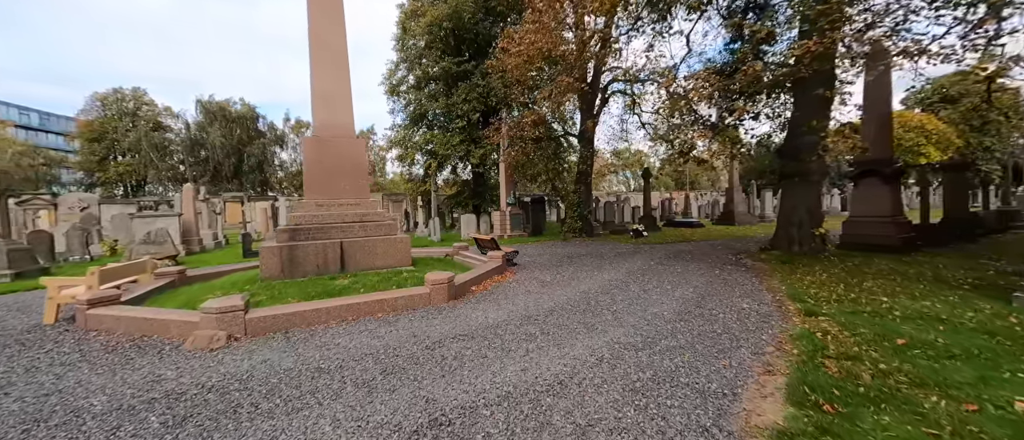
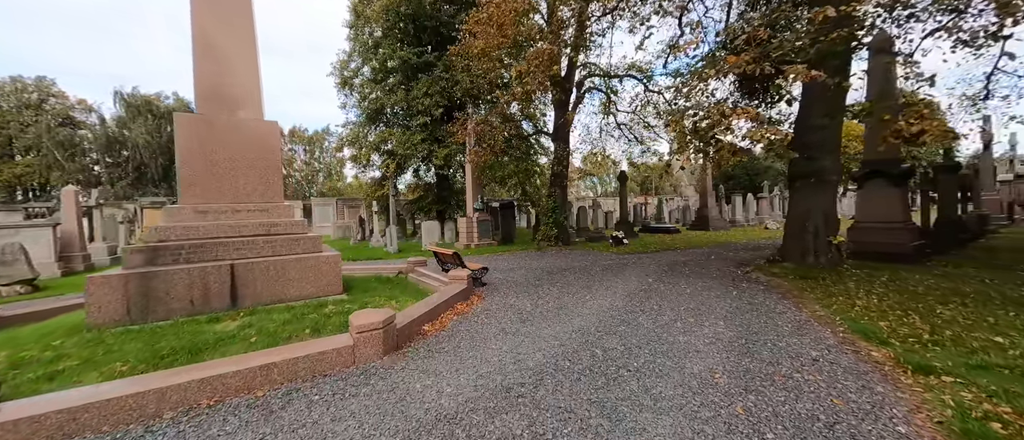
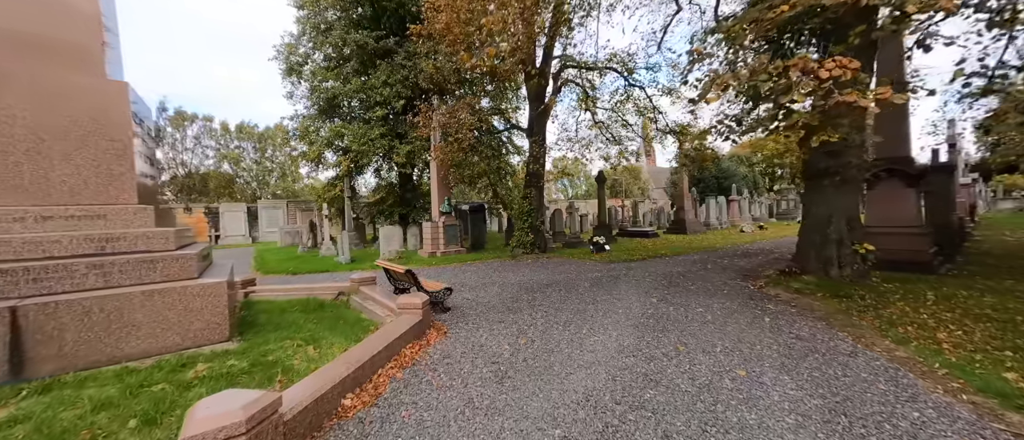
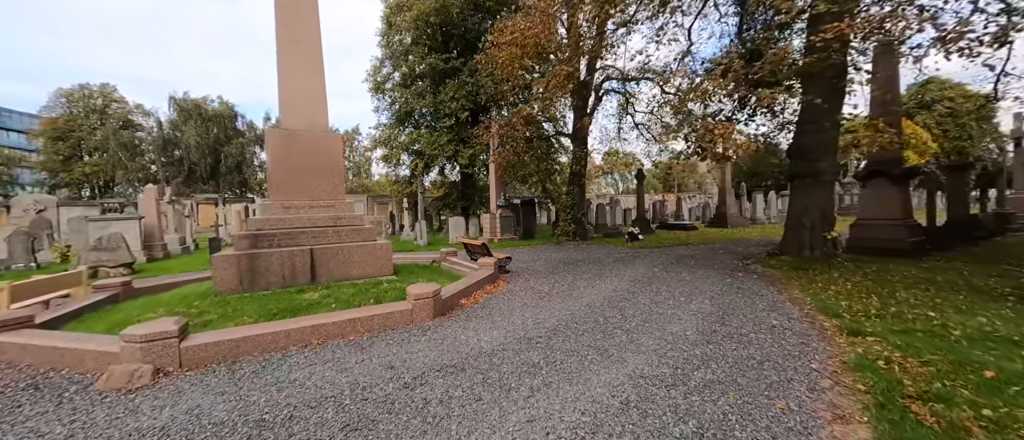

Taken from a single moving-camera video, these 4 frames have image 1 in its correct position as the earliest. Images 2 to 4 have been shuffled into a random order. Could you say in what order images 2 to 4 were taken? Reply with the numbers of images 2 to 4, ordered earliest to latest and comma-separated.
4, 2, 3
